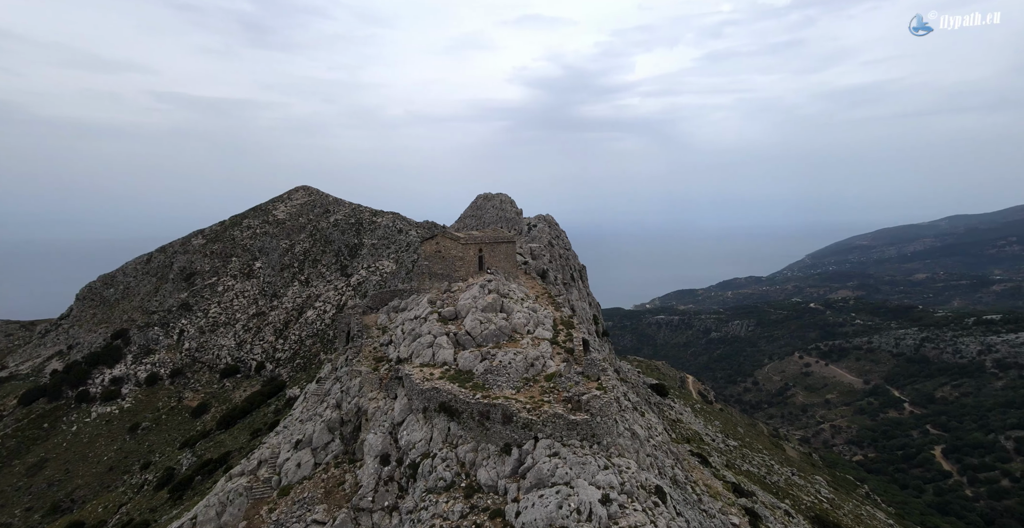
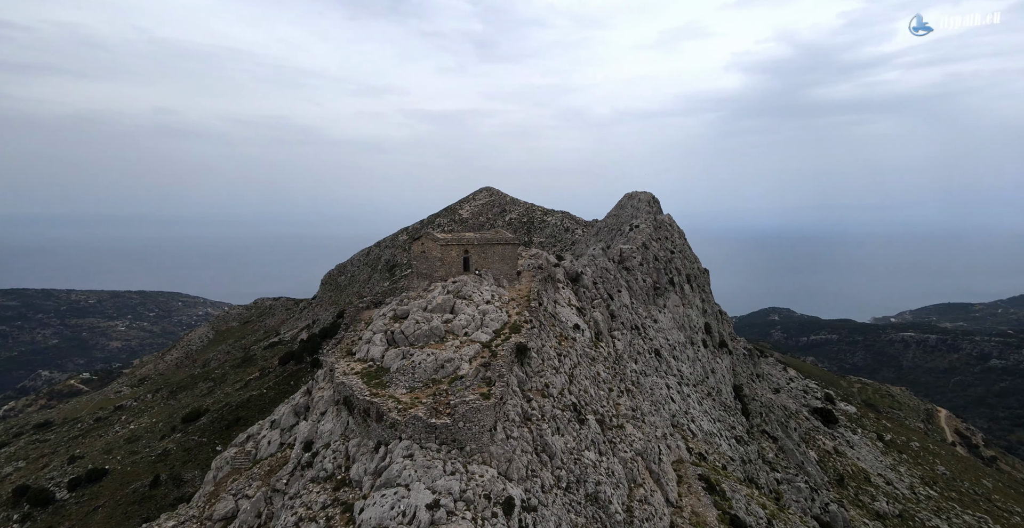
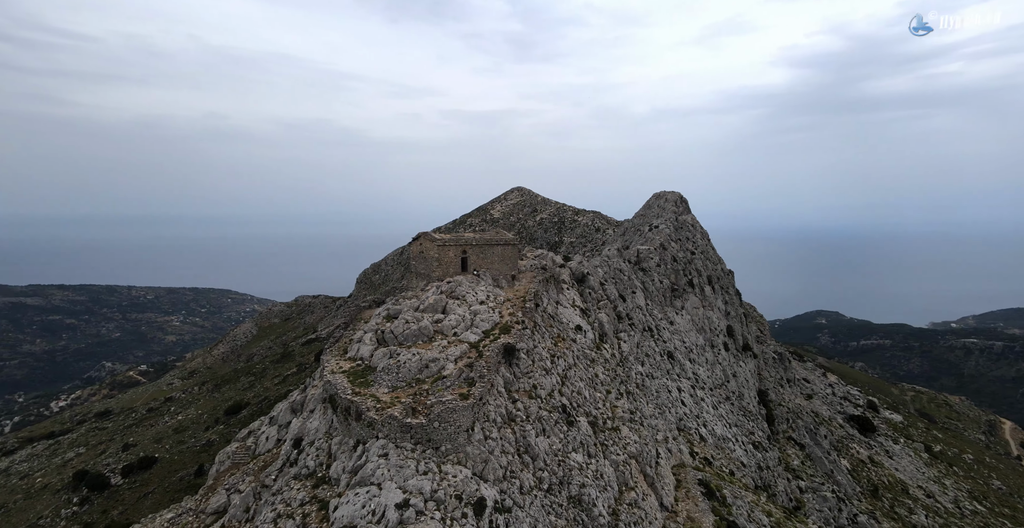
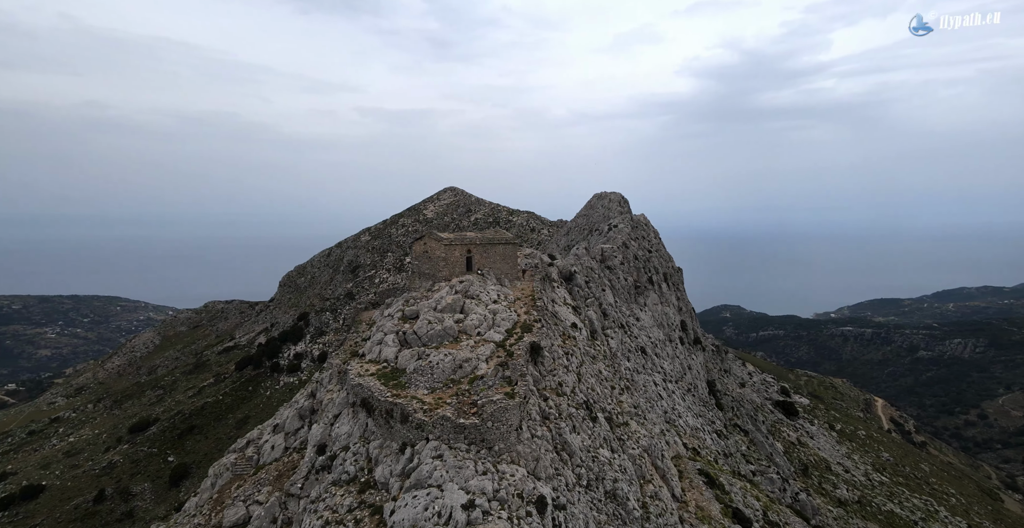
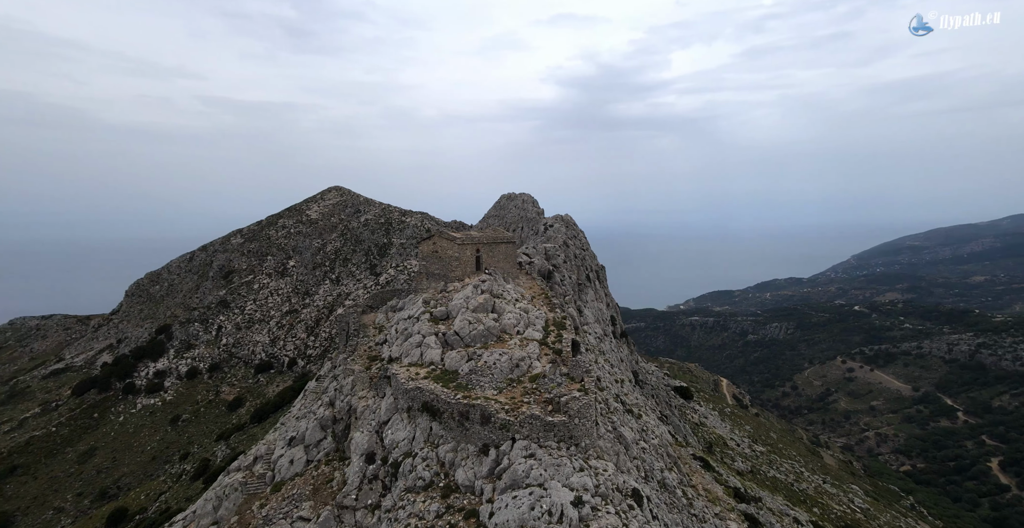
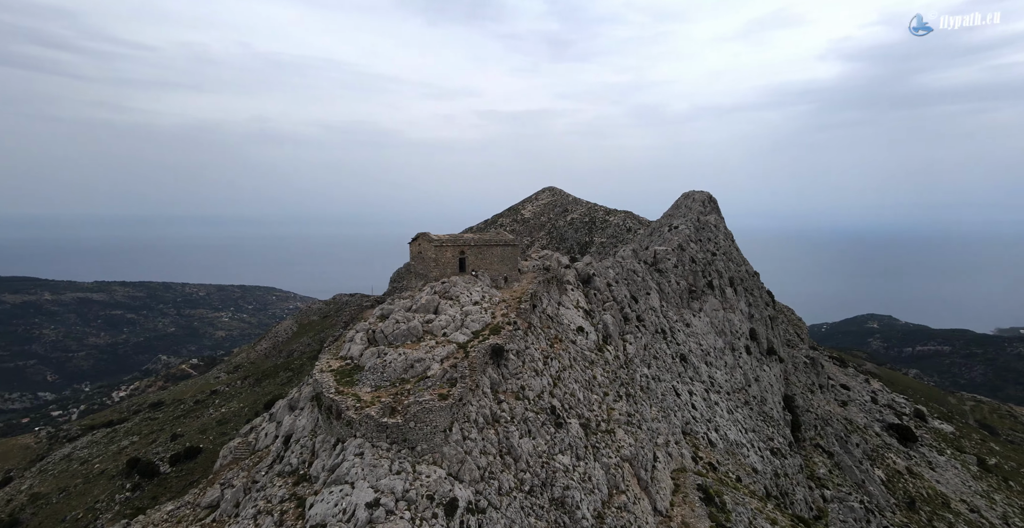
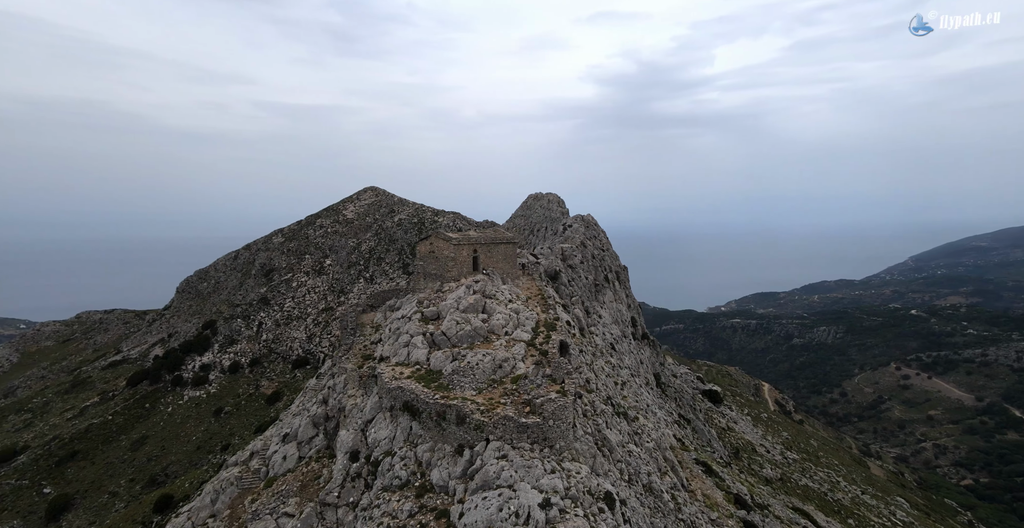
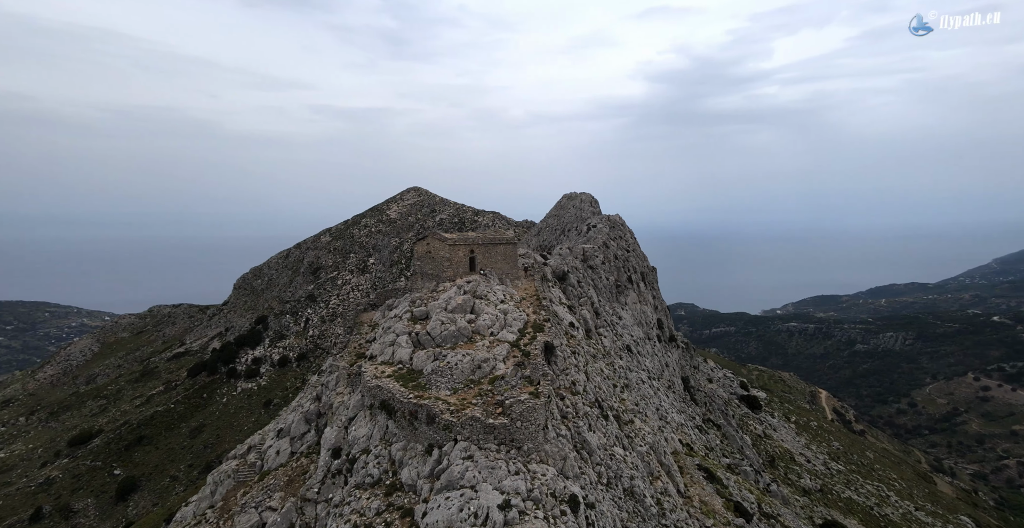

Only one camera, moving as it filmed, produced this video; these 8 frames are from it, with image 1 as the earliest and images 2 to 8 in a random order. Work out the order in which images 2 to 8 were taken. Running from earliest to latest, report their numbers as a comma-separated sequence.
5, 7, 8, 4, 2, 3, 6
